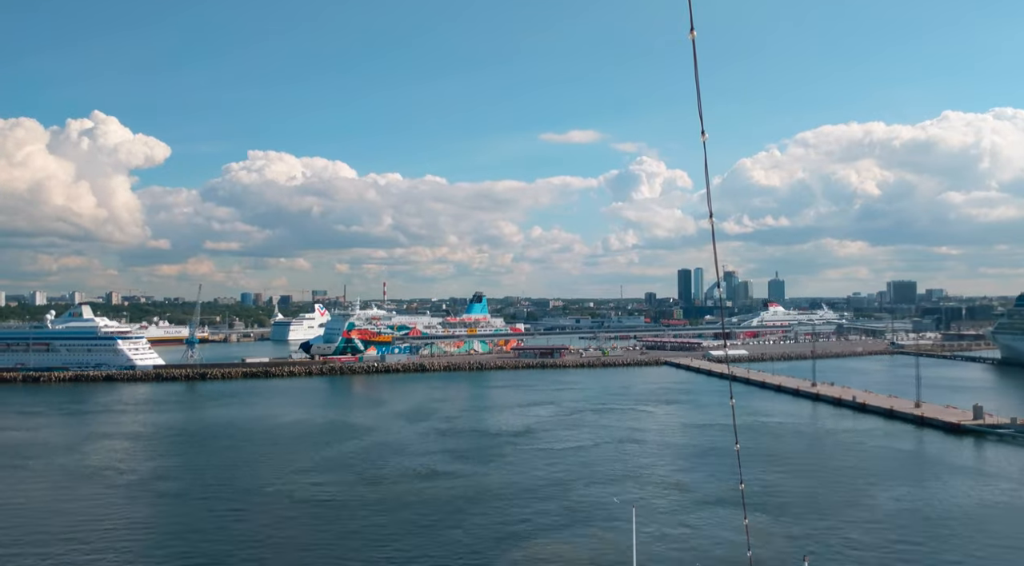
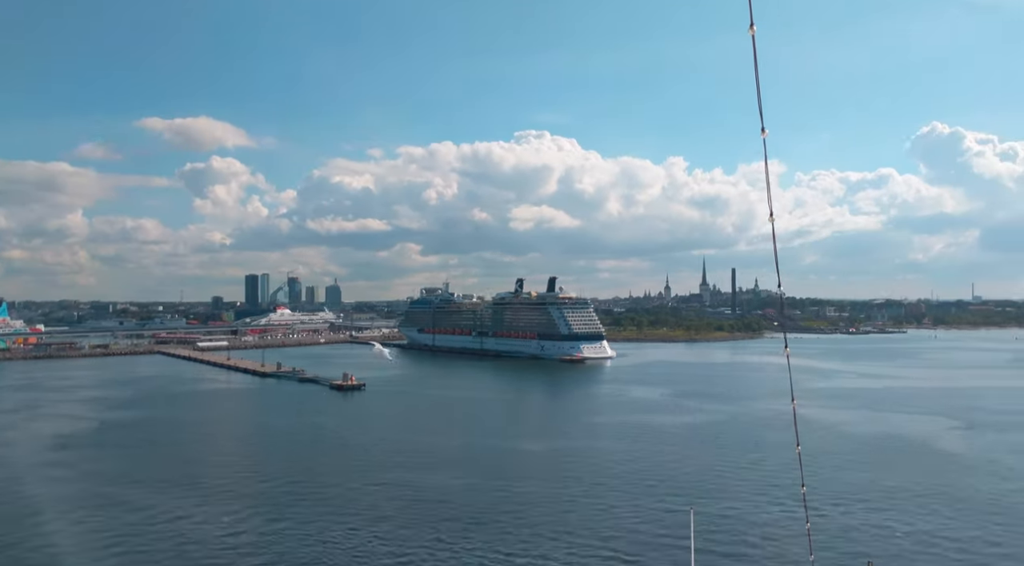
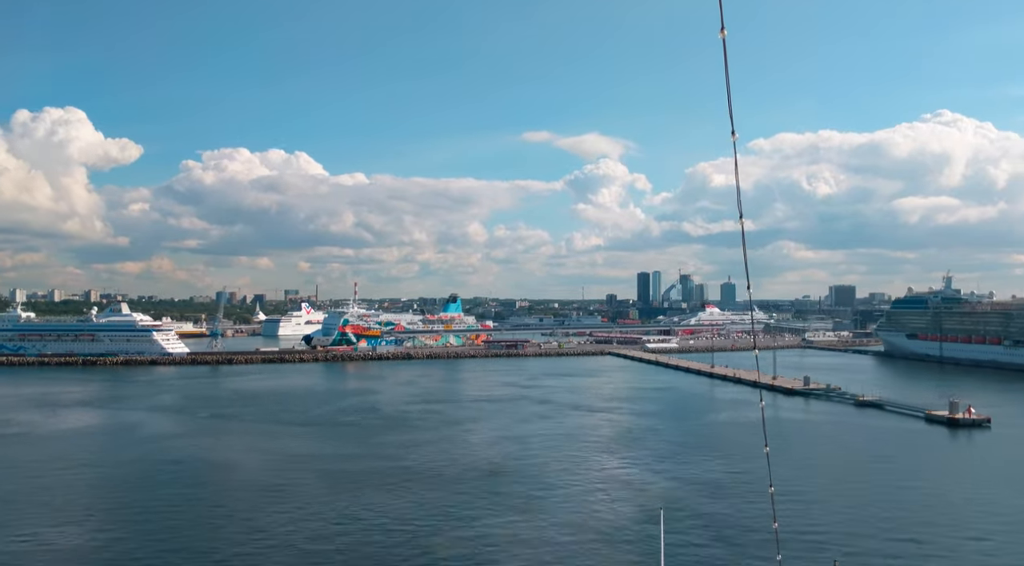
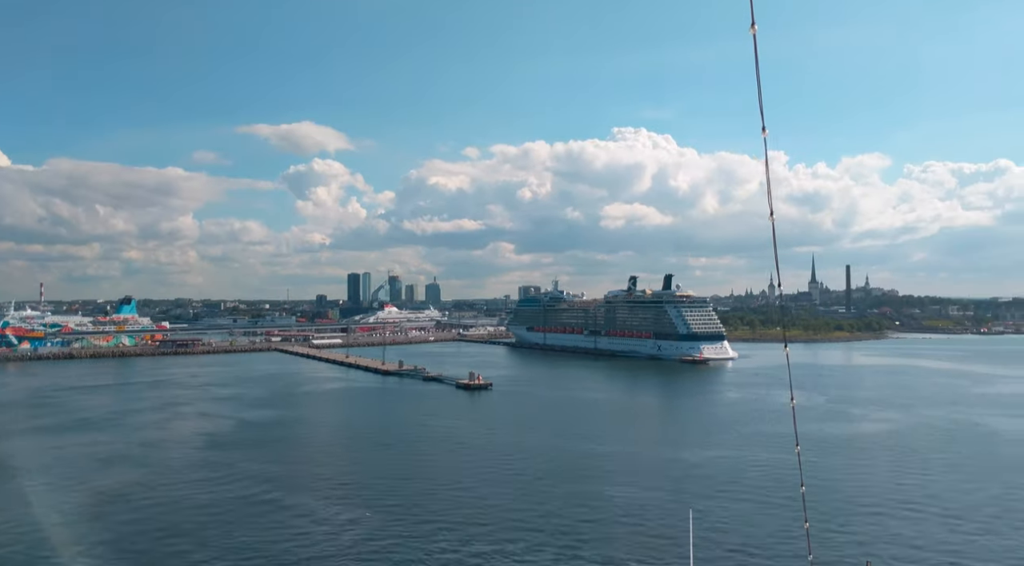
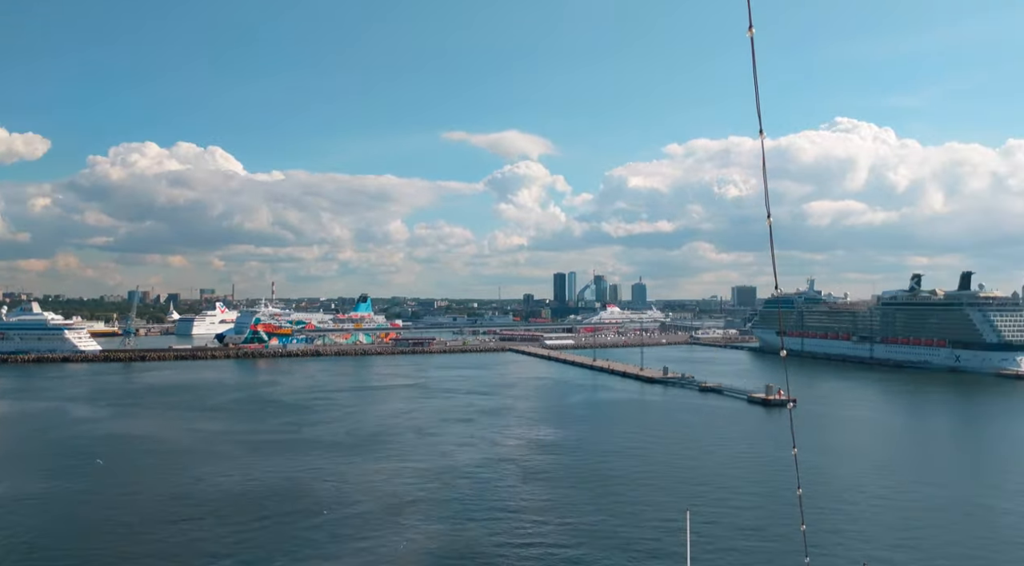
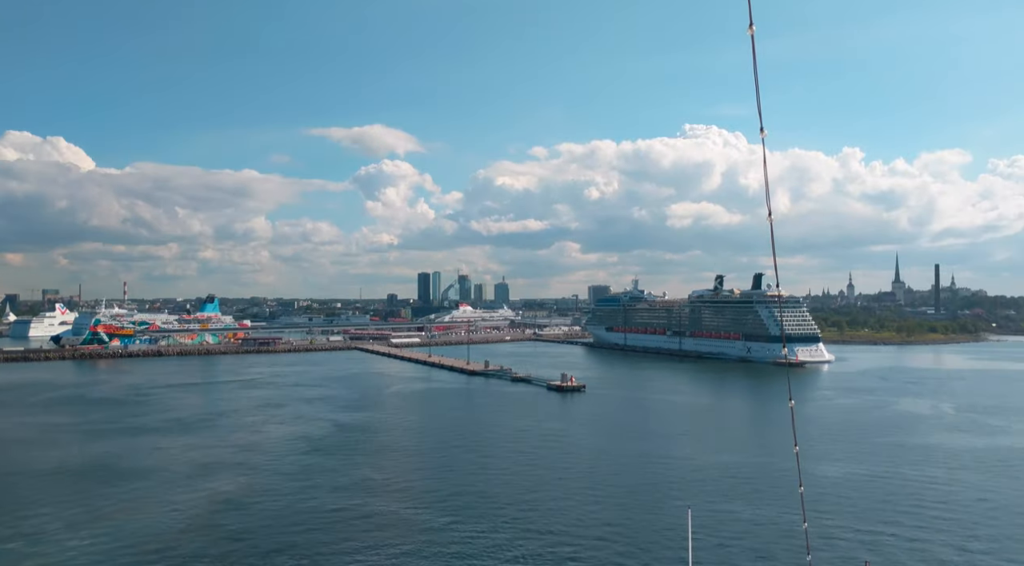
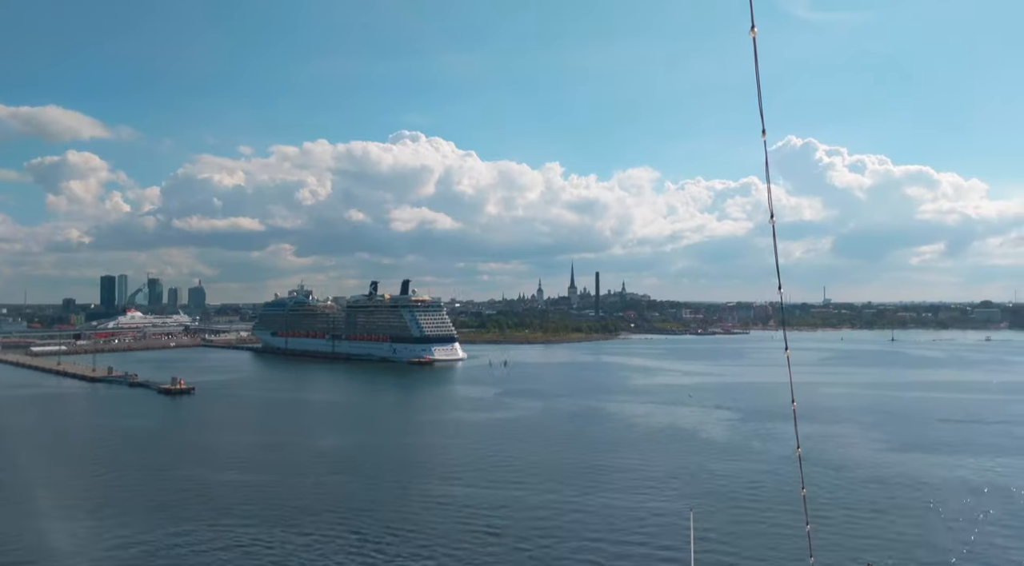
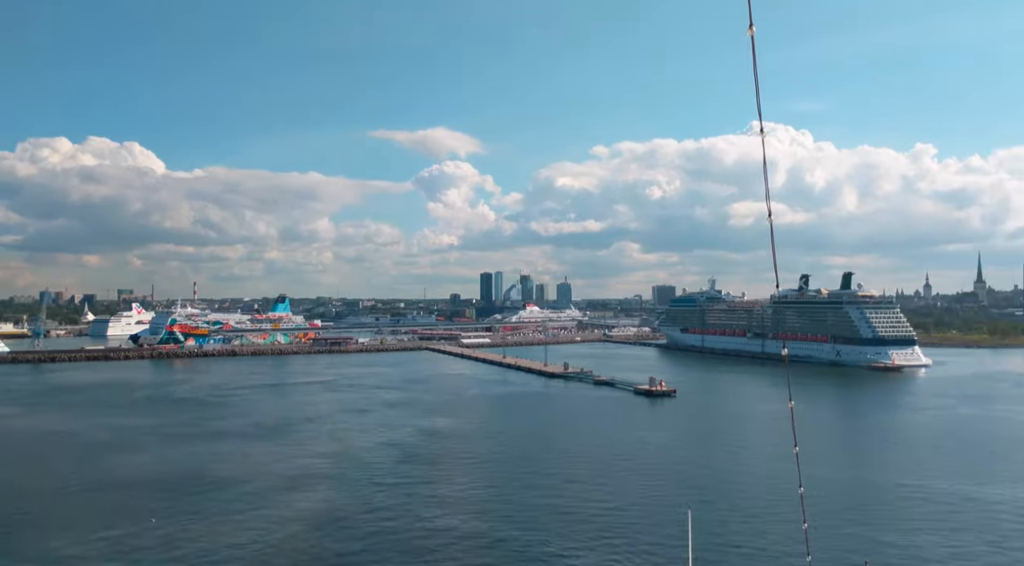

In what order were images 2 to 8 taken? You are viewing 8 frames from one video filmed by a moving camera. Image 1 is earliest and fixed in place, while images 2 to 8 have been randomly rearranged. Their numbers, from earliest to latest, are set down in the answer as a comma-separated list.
3, 5, 8, 6, 4, 2, 7
